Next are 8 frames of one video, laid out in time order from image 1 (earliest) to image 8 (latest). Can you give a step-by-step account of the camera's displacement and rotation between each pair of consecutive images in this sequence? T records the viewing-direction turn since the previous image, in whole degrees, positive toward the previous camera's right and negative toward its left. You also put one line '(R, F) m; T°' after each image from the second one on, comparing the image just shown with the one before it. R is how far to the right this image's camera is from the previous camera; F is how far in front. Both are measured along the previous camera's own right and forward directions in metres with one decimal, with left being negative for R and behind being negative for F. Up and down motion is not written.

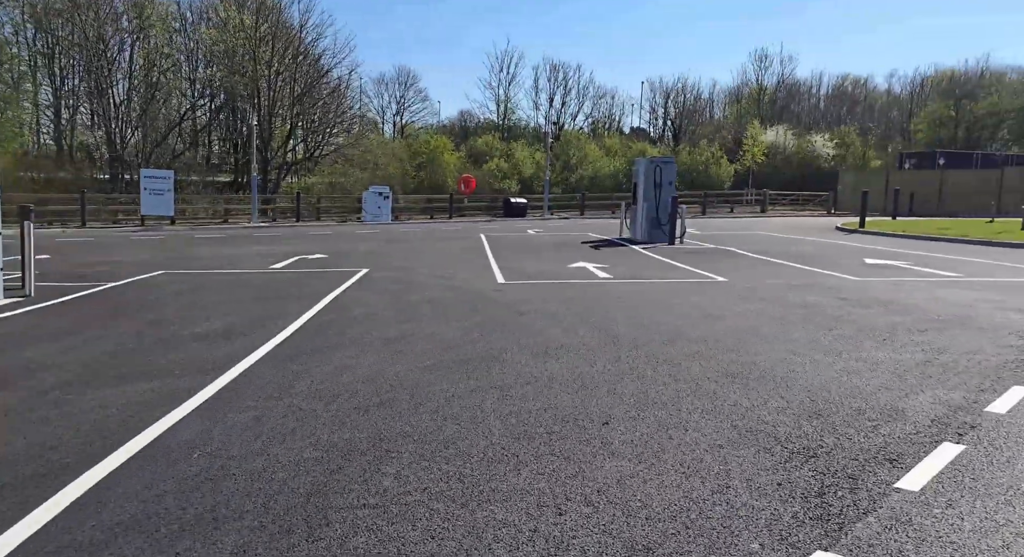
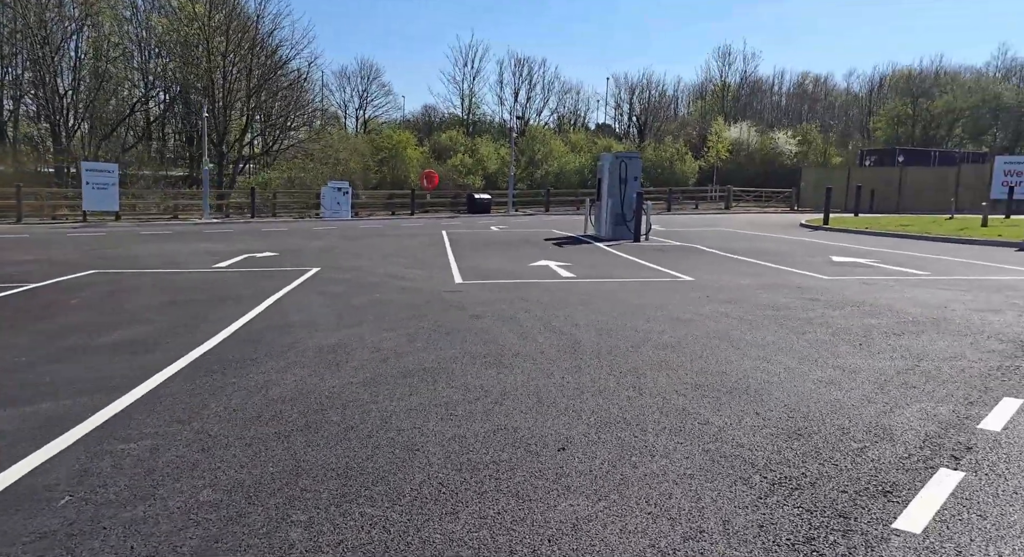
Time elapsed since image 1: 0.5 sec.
(+0.1, +0.6) m; +2°
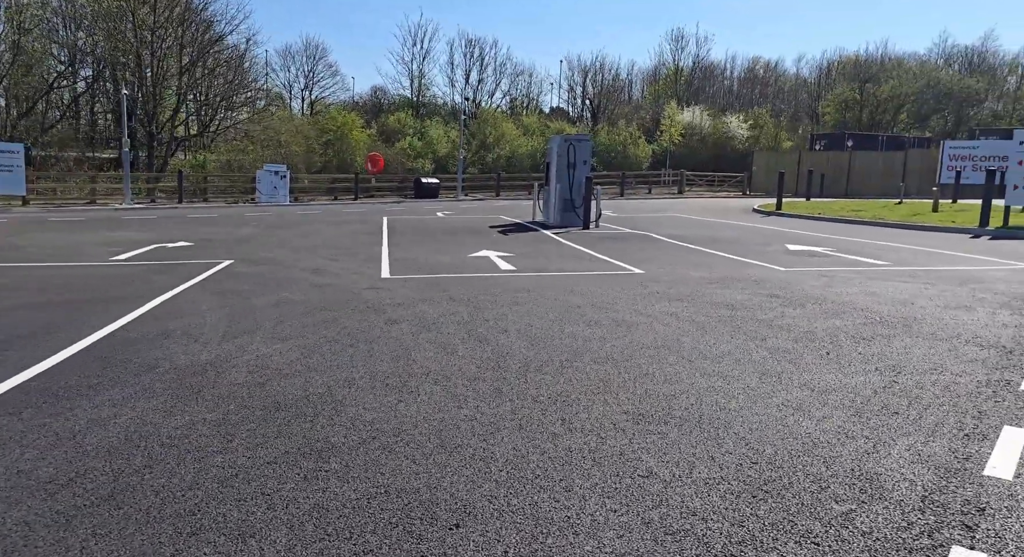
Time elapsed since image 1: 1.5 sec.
(+0.3, +1.1) m; +3°
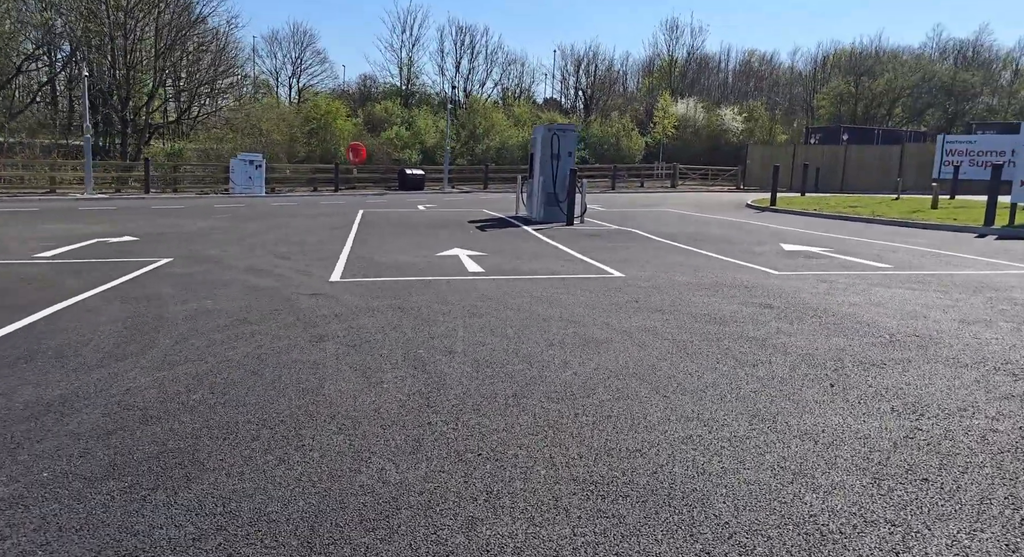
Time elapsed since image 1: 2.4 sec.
(+0.4, +1.2) m; 0°
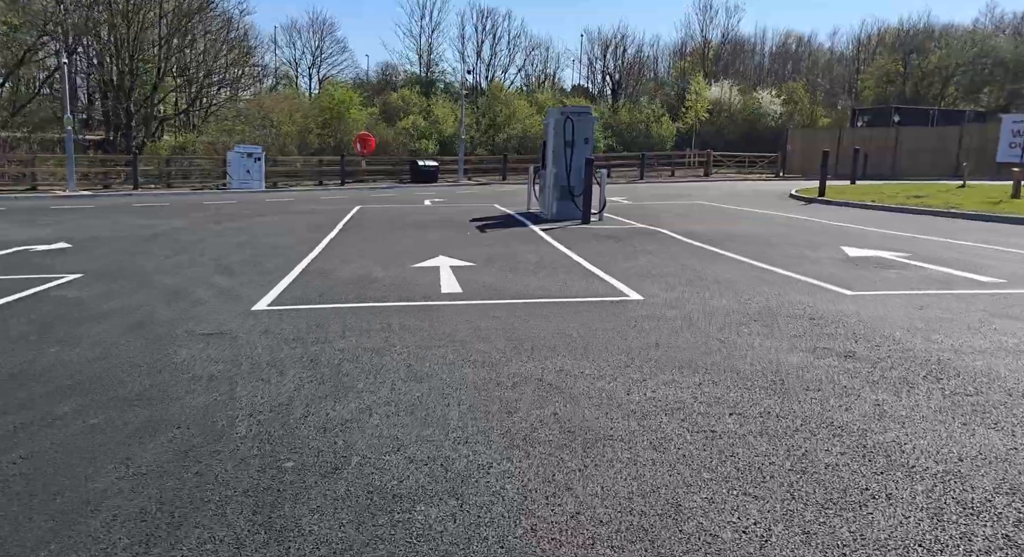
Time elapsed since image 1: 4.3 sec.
(+0.5, +2.6) m; -2°
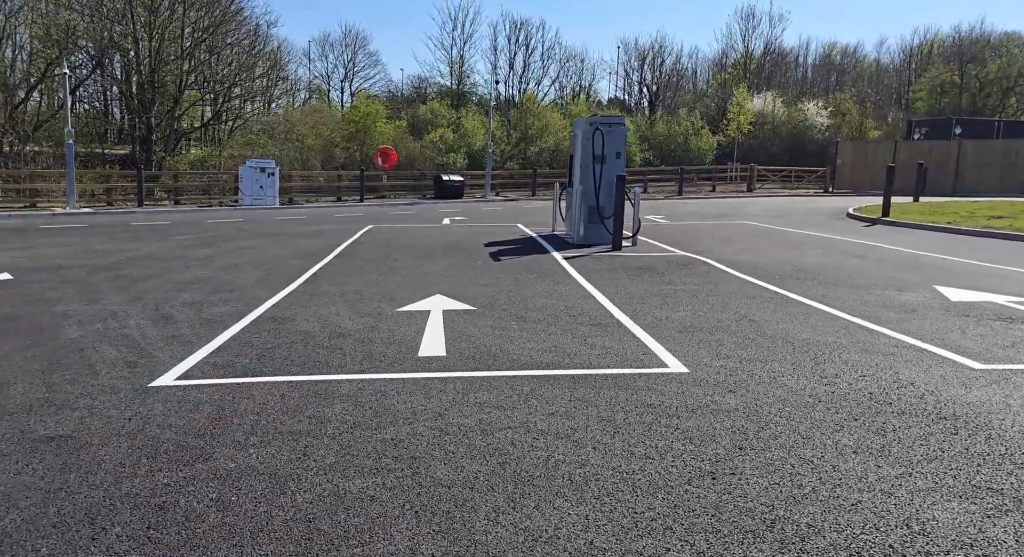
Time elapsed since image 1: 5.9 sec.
(+0.3, +2.2) m; -2°
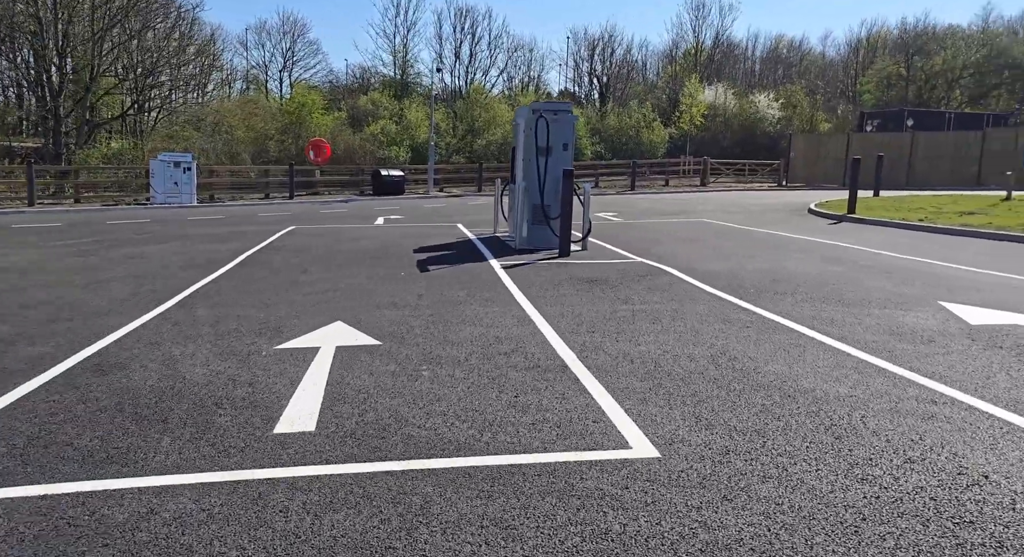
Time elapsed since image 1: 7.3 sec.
(+0.3, +1.9) m; +3°
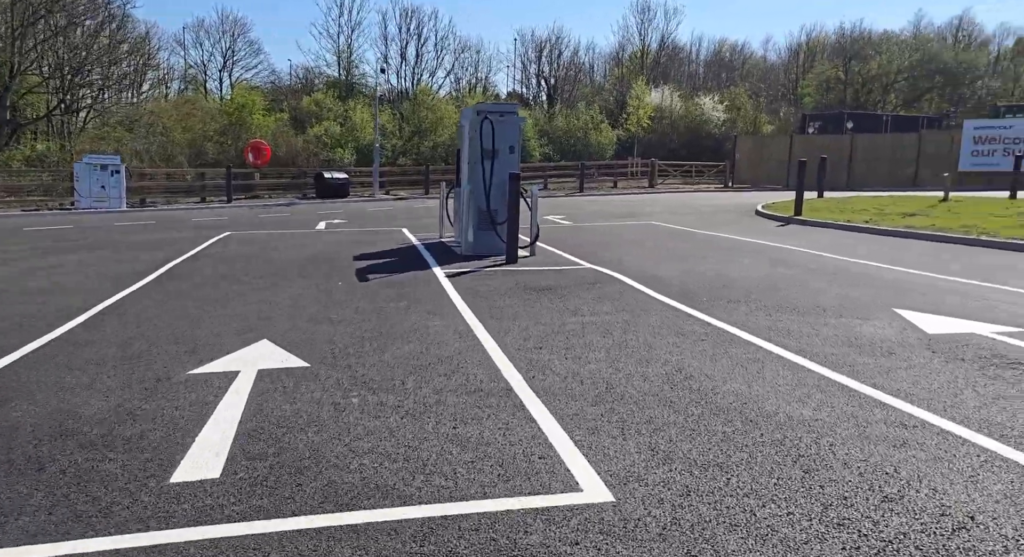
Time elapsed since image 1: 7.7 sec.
(+0.1, +0.5) m; +3°
